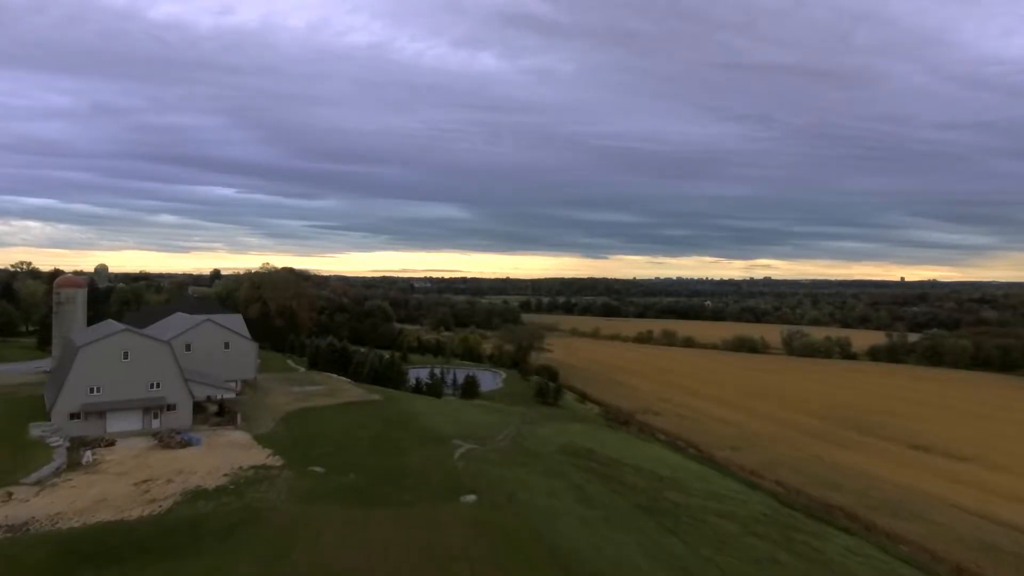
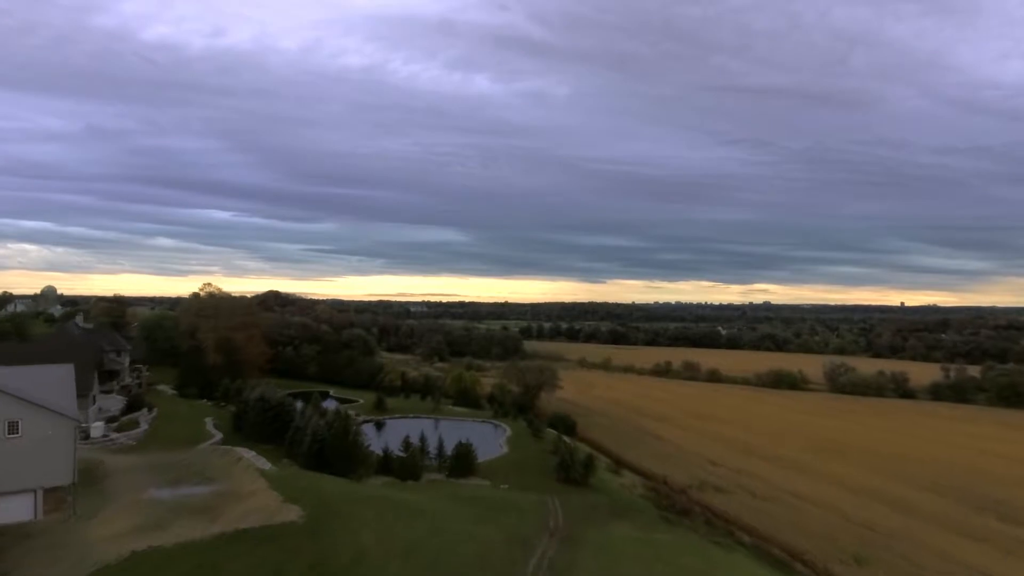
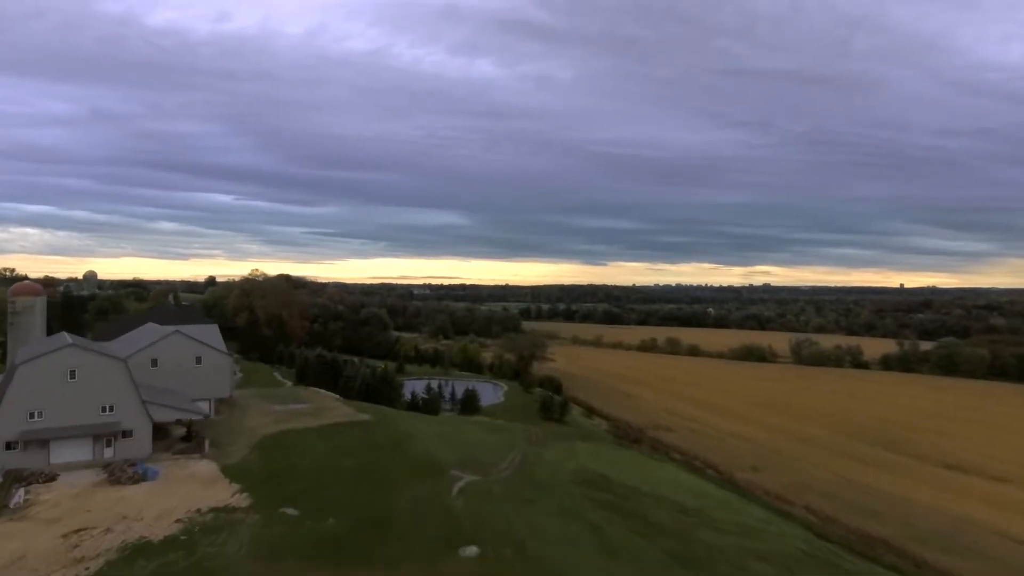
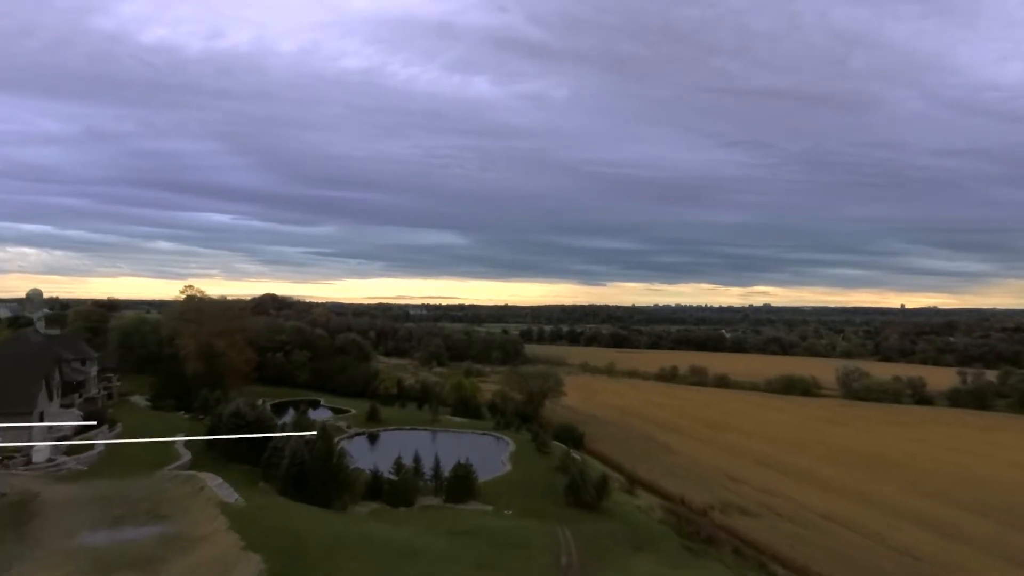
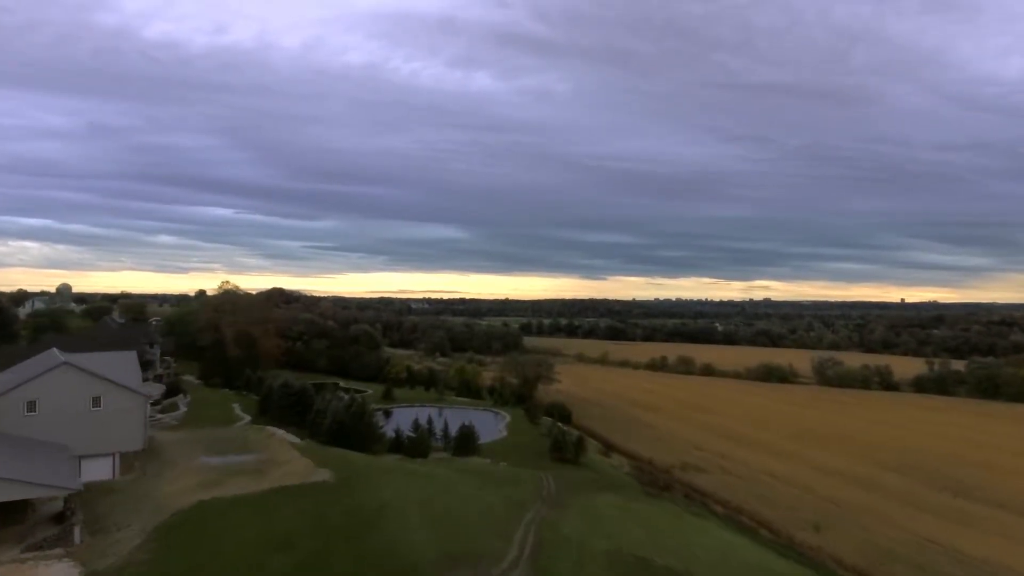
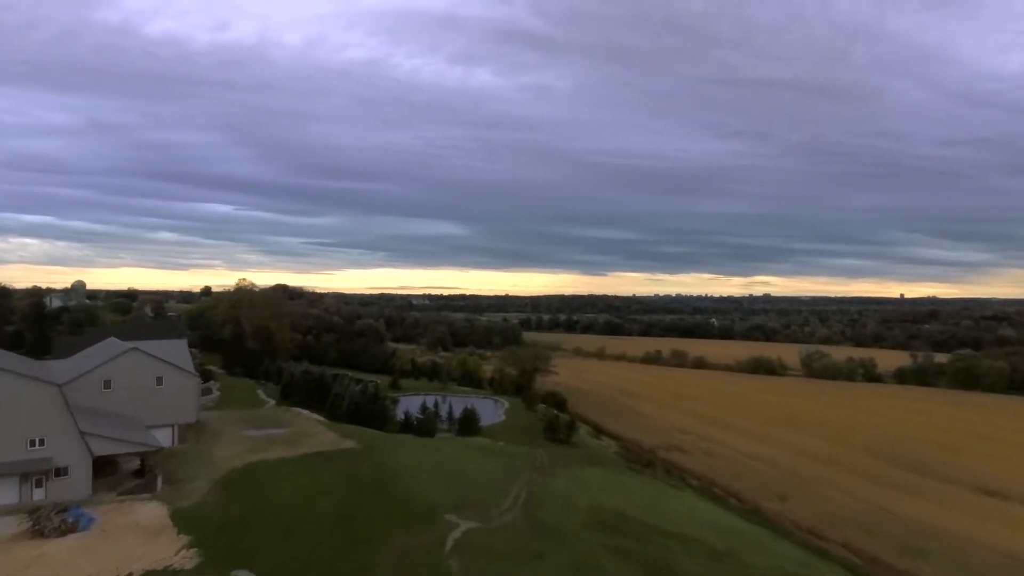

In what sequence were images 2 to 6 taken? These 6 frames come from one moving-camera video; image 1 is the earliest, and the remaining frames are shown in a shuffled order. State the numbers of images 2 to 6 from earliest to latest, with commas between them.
3, 6, 5, 2, 4
